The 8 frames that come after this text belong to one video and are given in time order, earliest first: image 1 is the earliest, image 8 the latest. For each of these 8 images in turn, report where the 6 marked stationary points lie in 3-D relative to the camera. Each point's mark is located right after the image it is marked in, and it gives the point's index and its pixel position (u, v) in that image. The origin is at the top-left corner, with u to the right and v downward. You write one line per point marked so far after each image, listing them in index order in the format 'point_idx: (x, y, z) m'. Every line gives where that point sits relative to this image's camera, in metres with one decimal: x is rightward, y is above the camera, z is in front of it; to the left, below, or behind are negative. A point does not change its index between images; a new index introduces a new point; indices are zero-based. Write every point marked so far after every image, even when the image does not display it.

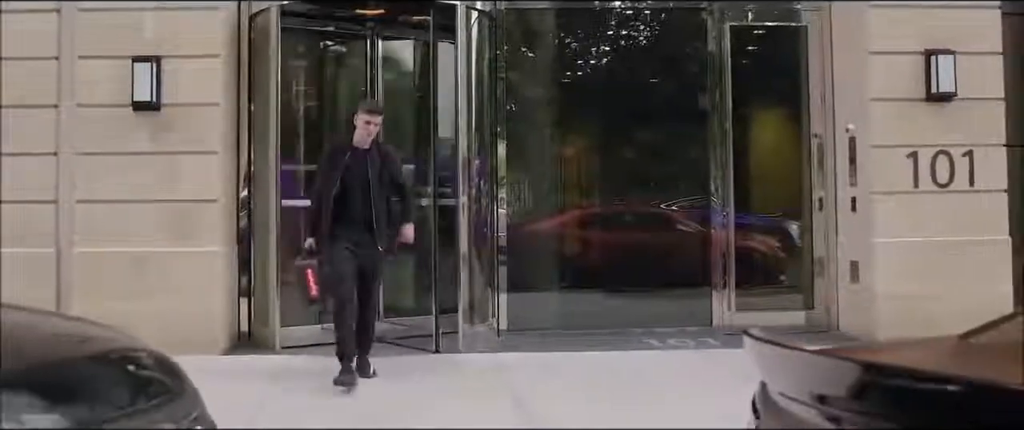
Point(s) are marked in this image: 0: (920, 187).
0: (+2.2, +0.1, +6.8) m
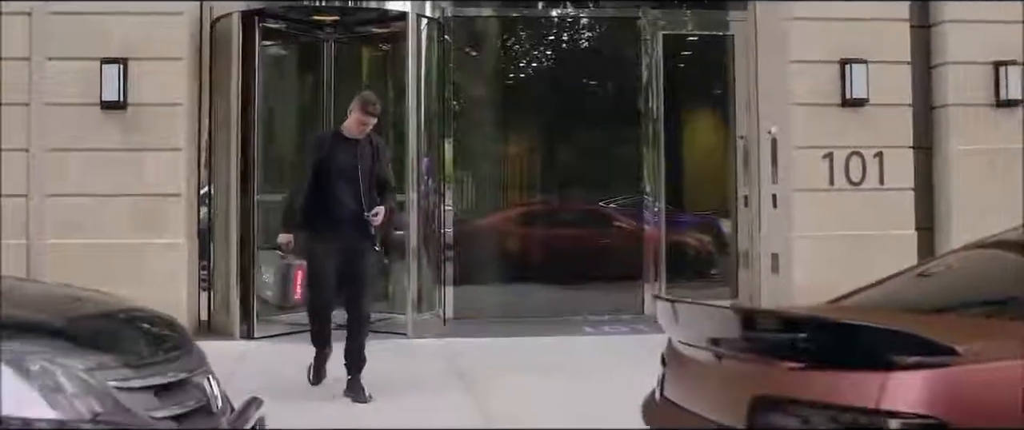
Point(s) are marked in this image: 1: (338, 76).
0: (+1.9, +0.2, +7.4) m
1: (-1.1, +0.8, +7.7) m
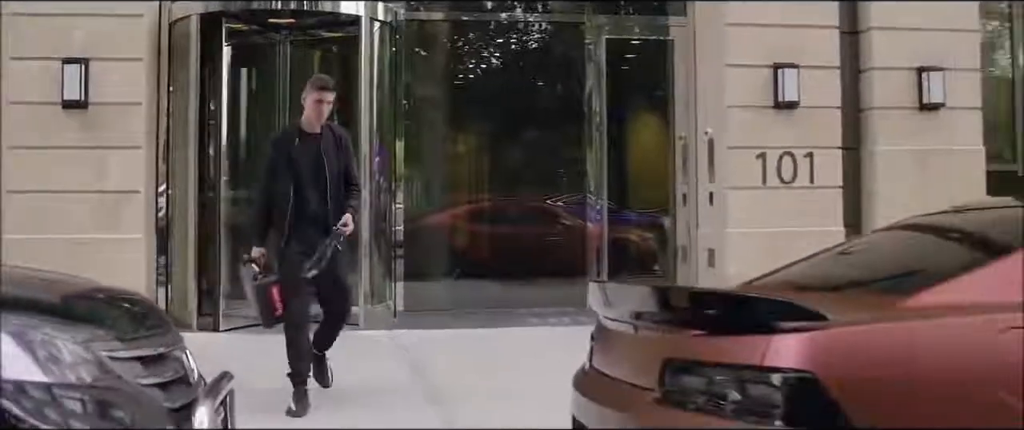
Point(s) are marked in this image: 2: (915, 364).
0: (+1.6, +0.2, +7.8) m
1: (-1.4, +0.9, +7.9) m
2: (+0.7, -0.3, +2.2) m
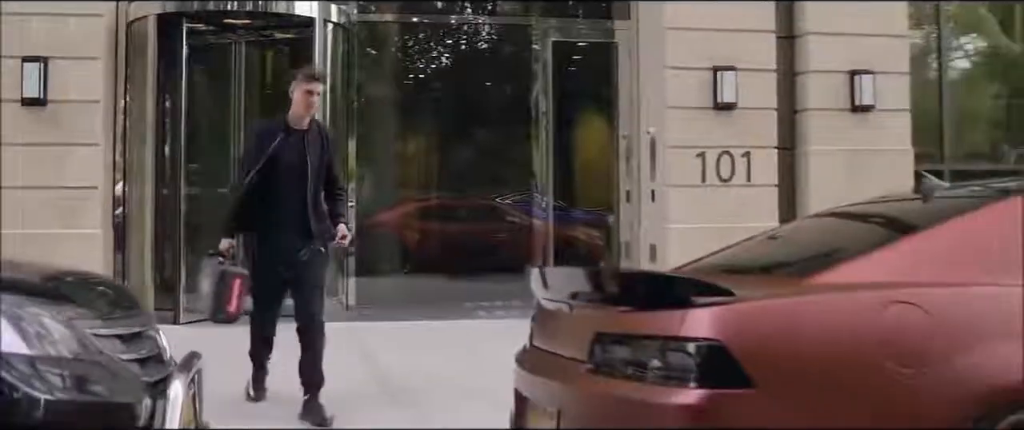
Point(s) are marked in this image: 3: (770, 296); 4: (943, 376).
0: (+1.2, +0.2, +8.1) m
1: (-1.7, +0.9, +8.2) m
2: (+0.6, -0.2, +2.5) m
3: (+0.5, -0.2, +2.5) m
4: (+0.9, -0.3, +2.4) m
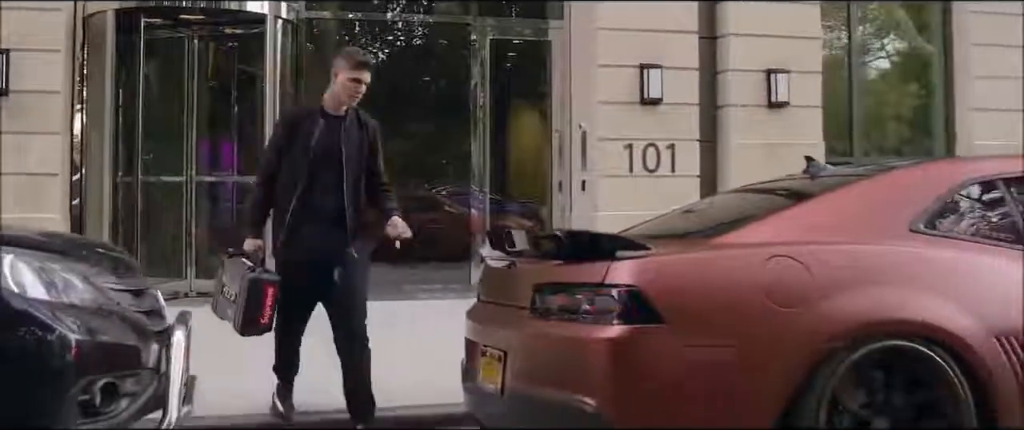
0: (+0.8, +0.3, +8.7) m
1: (-2.1, +1.0, +8.6) m
2: (+0.5, -0.2, +3.0) m
3: (+0.4, -0.1, +3.1) m
4: (+0.8, -0.2, +3.0) m
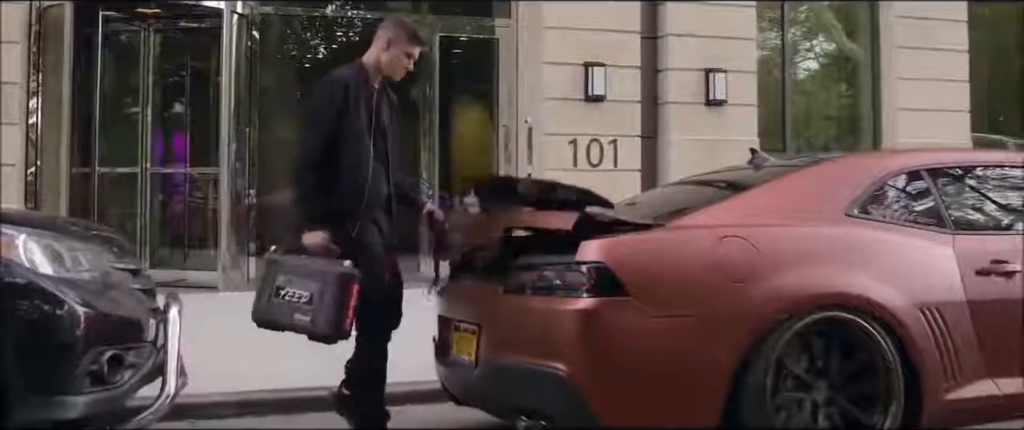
0: (+0.5, +0.3, +9.1) m
1: (-2.5, +1.1, +8.8) m
2: (+0.4, -0.1, +3.3) m
3: (+0.3, -0.1, +3.4) m
4: (+0.7, -0.2, +3.4) m
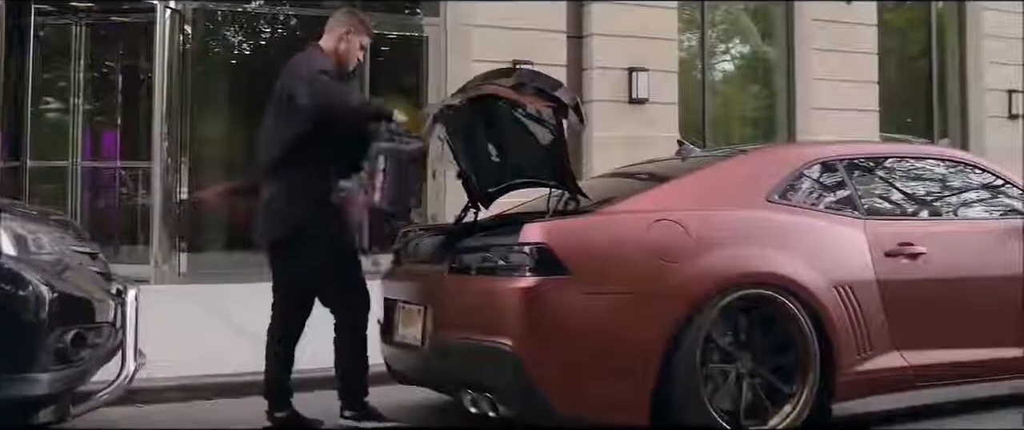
0: (0.0, +0.4, +9.3) m
1: (-2.9, +1.1, +8.8) m
2: (+0.3, -0.1, +3.6) m
3: (+0.2, 0.0, +3.6) m
4: (+0.6, -0.2, +3.6) m
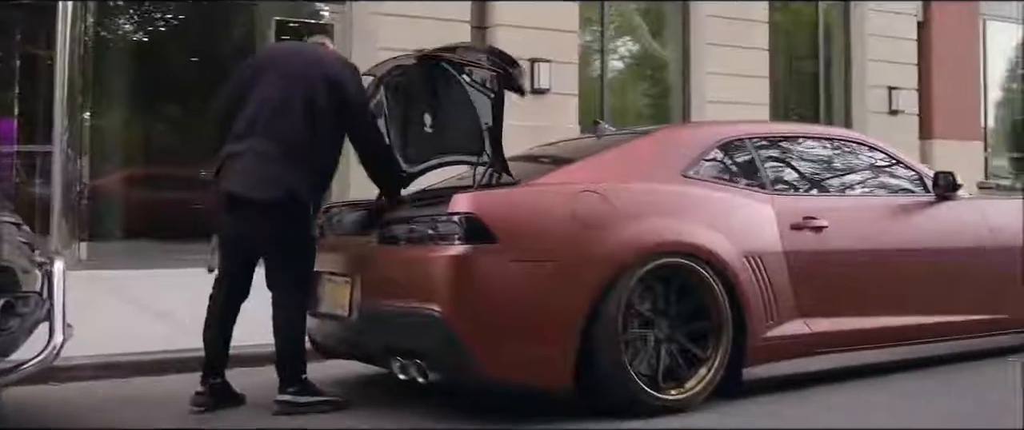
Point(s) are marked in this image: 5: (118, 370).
0: (-0.8, +0.5, +9.4) m
1: (-3.6, +1.2, +8.6) m
2: (+0.1, 0.0, +3.7) m
3: (0.0, +0.1, +3.8) m
4: (+0.3, -0.1, +3.8) m
5: (-1.6, -0.6, +5.2) m
